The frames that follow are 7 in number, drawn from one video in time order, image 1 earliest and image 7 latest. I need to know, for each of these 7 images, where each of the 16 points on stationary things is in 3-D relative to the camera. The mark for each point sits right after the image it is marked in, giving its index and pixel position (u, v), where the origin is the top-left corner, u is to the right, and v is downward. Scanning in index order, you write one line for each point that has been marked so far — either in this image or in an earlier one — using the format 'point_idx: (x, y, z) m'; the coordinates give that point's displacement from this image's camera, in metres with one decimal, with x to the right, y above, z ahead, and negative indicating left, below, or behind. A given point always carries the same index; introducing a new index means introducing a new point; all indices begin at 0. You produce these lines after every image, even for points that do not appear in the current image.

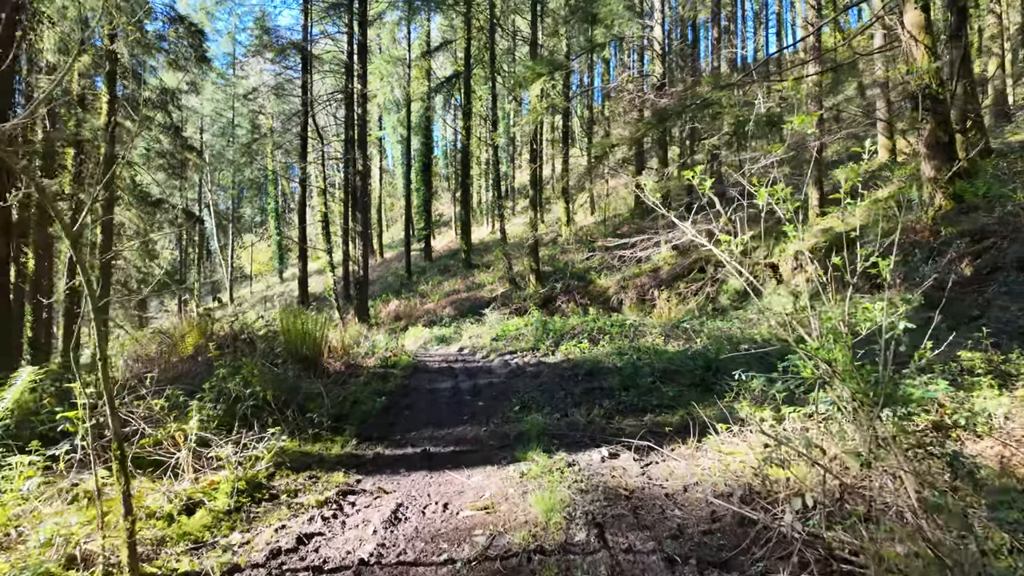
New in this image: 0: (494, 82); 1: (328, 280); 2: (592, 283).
0: (-0.5, +6.4, +17.9) m
1: (-5.7, +0.2, +18.1) m
2: (+1.8, +0.1, +13.1) m
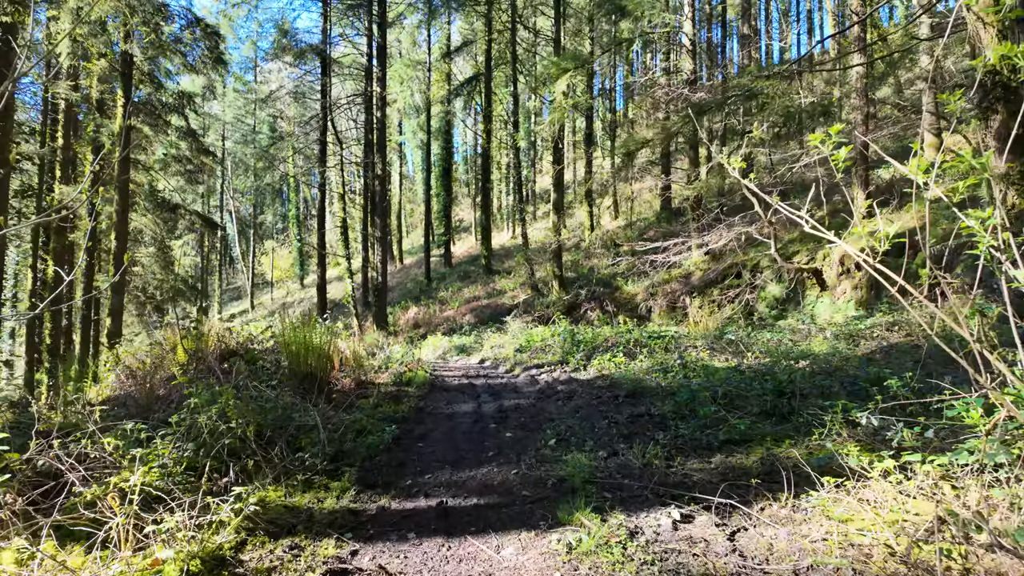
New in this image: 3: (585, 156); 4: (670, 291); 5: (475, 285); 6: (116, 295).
0: (+0.2, +6.2, +17.4) m
1: (-5.0, 0.0, +17.8) m
2: (+2.3, 0.0, +12.6) m
3: (+2.3, +4.1, +17.9) m
4: (+3.1, -0.1, +11.5) m
5: (-1.2, +0.1, +18.5) m
6: (-7.8, -0.1, +11.4) m
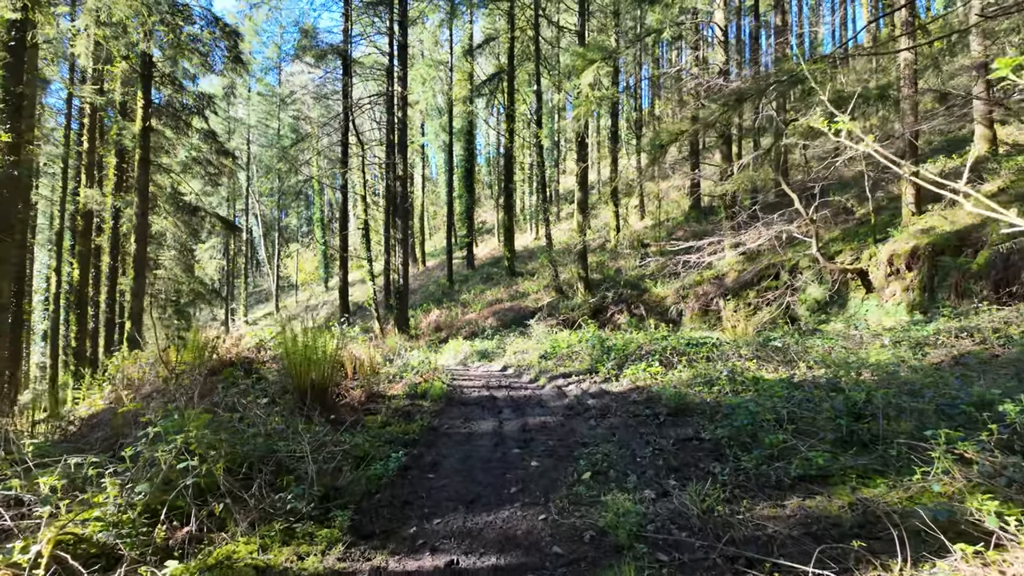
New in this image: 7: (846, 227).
0: (+0.8, +6.1, +17.0) m
1: (-4.3, 0.0, +17.5) m
2: (+2.8, -0.1, +12.0) m
3: (+3.0, +4.0, +17.4) m
4: (+3.6, -0.1, +11.0) m
5: (-0.5, +0.1, +18.1) m
6: (-7.3, -0.2, +11.3) m
7: (+5.8, +1.0, +10.0) m
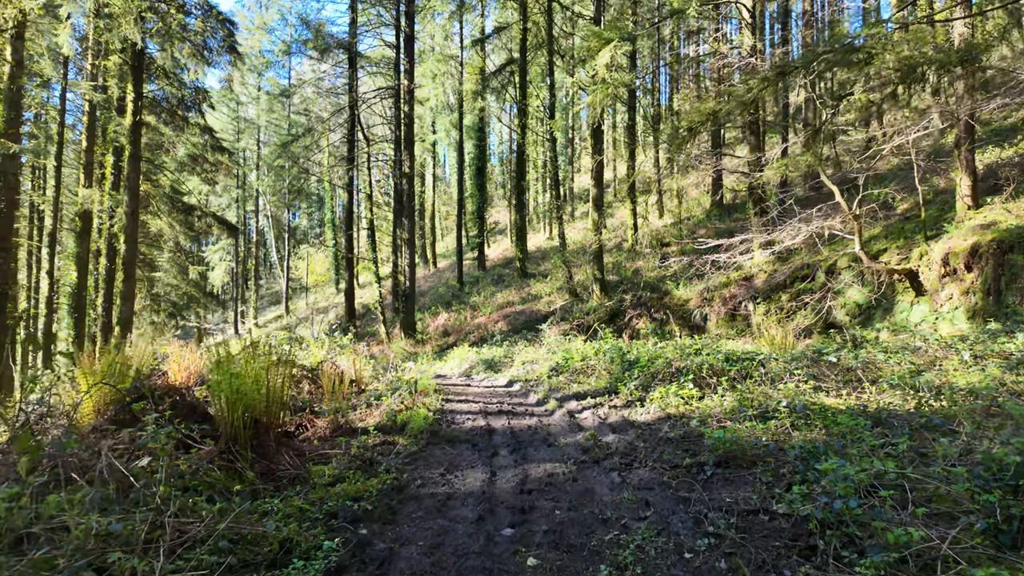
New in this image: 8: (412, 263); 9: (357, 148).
0: (+1.2, +6.0, +16.2) m
1: (-4.0, -0.1, +16.9) m
2: (+3.0, -0.1, +11.2) m
3: (+3.3, +4.0, +16.6) m
4: (+3.8, -0.1, +10.1) m
5: (-0.1, 0.0, +17.3) m
6: (-7.1, -0.3, +10.7) m
7: (+5.9, +1.0, +9.1) m
8: (-2.4, +0.6, +13.9) m
9: (-4.4, +4.0, +16.5) m
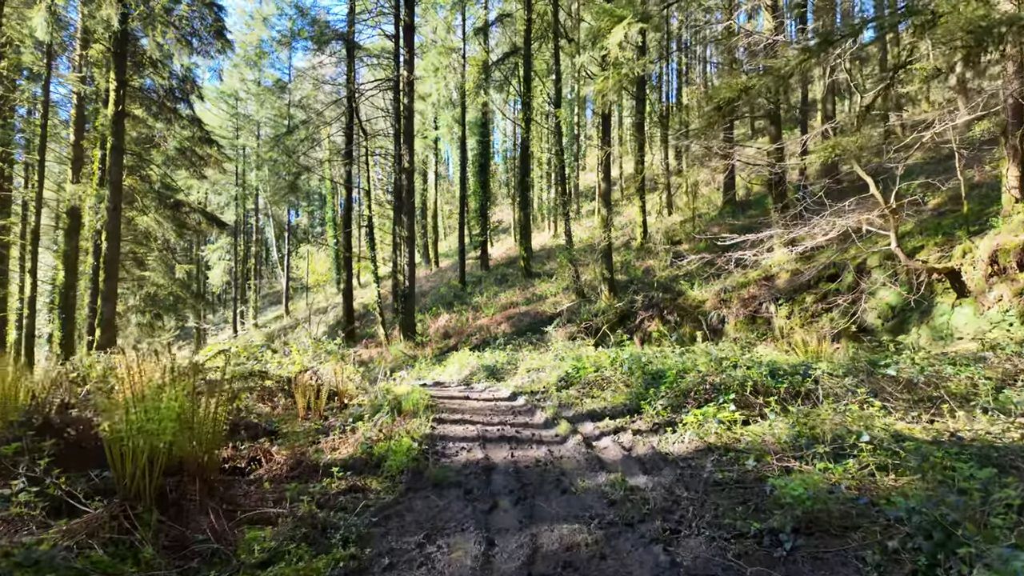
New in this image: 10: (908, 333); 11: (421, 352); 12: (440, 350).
0: (+1.3, +6.0, +15.6) m
1: (-3.9, -0.1, +16.3) m
2: (+3.1, -0.1, +10.5) m
3: (+3.4, +4.0, +15.9) m
4: (+3.8, -0.1, +9.4) m
5: (0.0, 0.0, +16.7) m
6: (-7.0, -0.3, +10.1) m
7: (+6.0, +1.0, +8.4) m
8: (-2.3, +0.6, +13.3) m
9: (-4.3, +4.0, +15.9) m
10: (+4.9, -0.5, +7.1) m
11: (-1.9, -1.4, +12.4) m
12: (-1.6, -1.3, +12.5) m
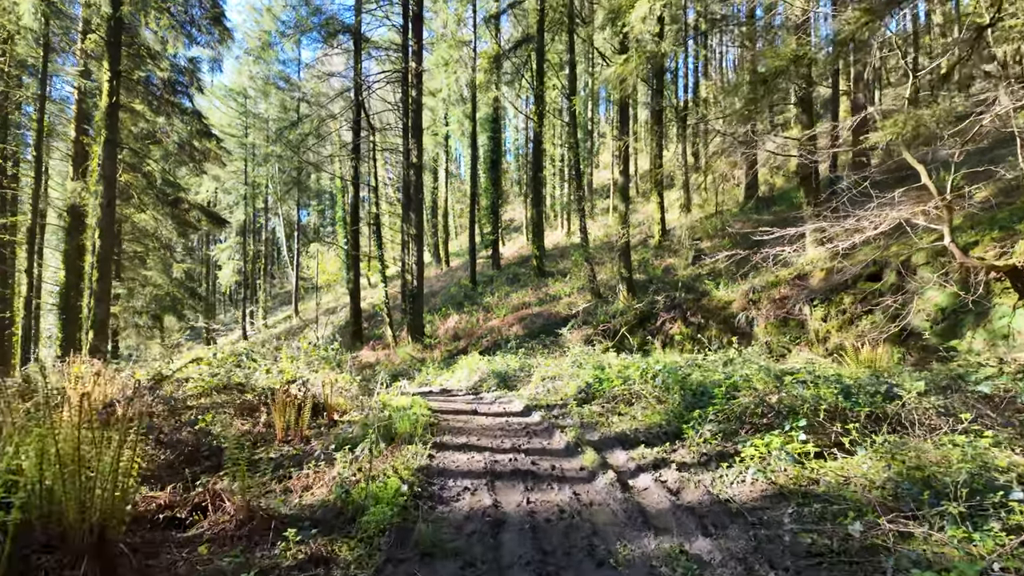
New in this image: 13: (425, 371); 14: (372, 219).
0: (+1.6, +6.0, +15.0) m
1: (-3.5, -0.1, +15.8) m
2: (+3.3, -0.1, +9.9) m
3: (+3.7, +4.0, +15.3) m
4: (+4.0, -0.1, +8.8) m
5: (+0.4, 0.0, +16.1) m
6: (-6.8, -0.3, +9.6) m
7: (+6.2, +1.0, +7.7) m
8: (-2.0, +0.6, +12.8) m
9: (-4.0, +4.0, +15.4) m
10: (+5.0, -0.5, +6.4) m
11: (-1.7, -1.4, +11.8) m
12: (-1.3, -1.3, +11.9) m
13: (-1.5, -1.4, +9.8) m
14: (-3.9, +1.9, +16.2) m
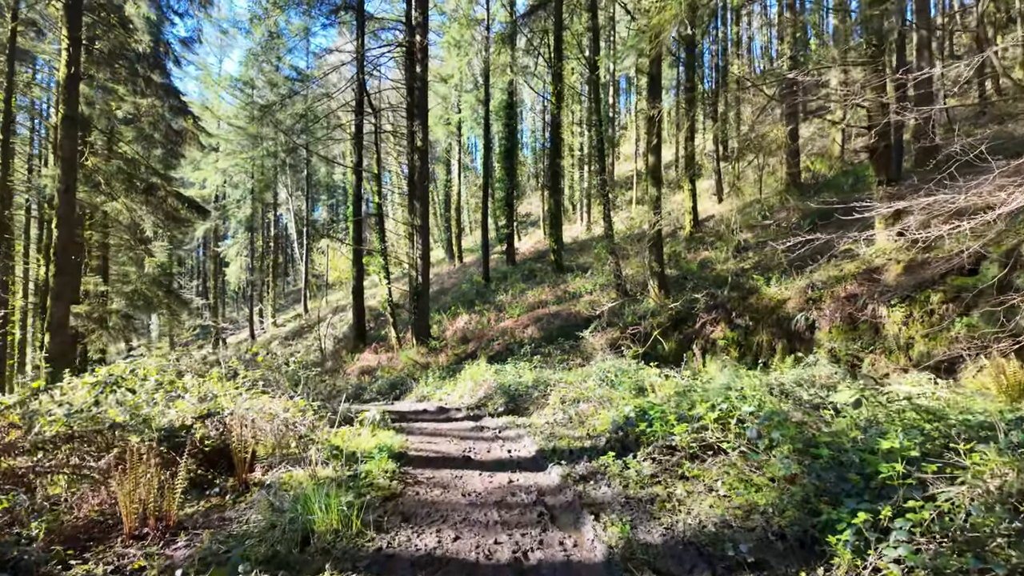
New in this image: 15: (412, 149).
0: (+1.9, +6.1, +13.5) m
1: (-3.1, 0.0, +14.5) m
2: (+3.5, -0.1, +8.4) m
3: (+4.1, +4.1, +13.8) m
4: (+4.2, -0.1, +7.3) m
5: (+0.8, +0.1, +14.7) m
6: (-6.6, -0.2, +8.5) m
7: (+6.3, +1.0, +6.2) m
8: (-1.7, +0.7, +11.5) m
9: (-3.6, +4.1, +14.1) m
10: (+5.1, -0.5, +4.9) m
11: (-1.4, -1.3, +10.5) m
12: (-1.0, -1.3, +10.6) m
13: (-1.3, -1.3, +8.6) m
14: (-3.5, +2.0, +14.9) m
15: (-2.2, +3.1, +13.0) m
